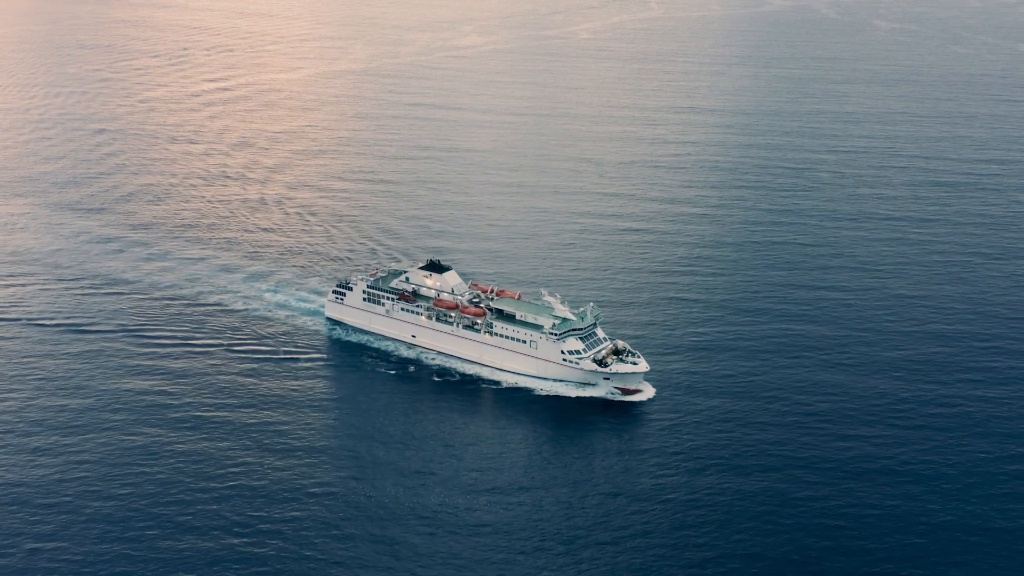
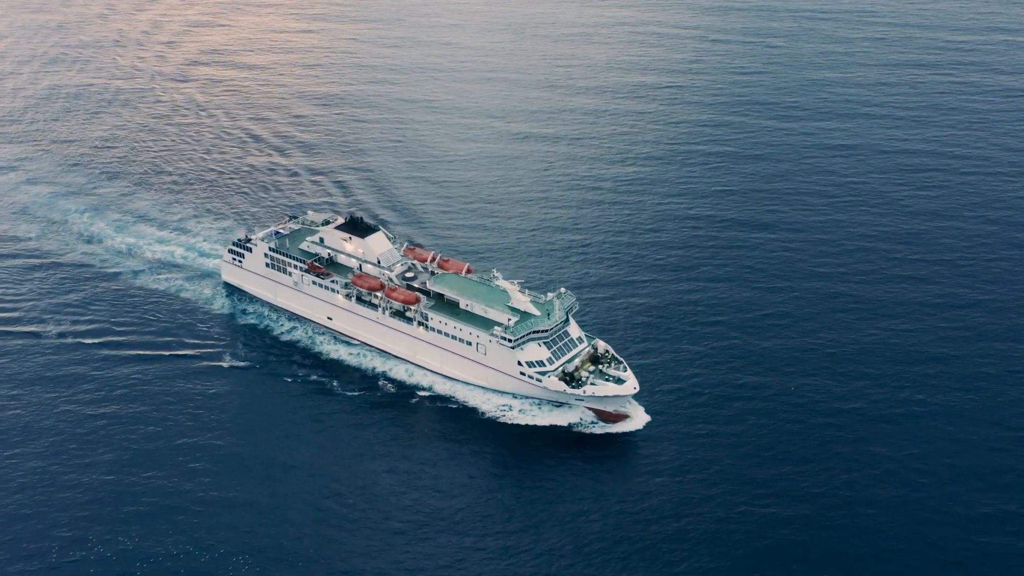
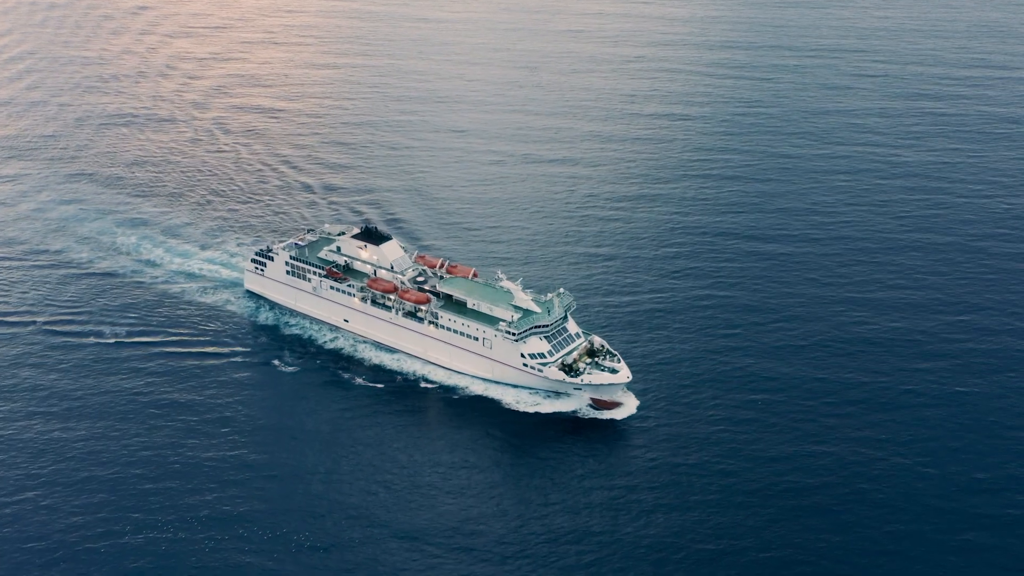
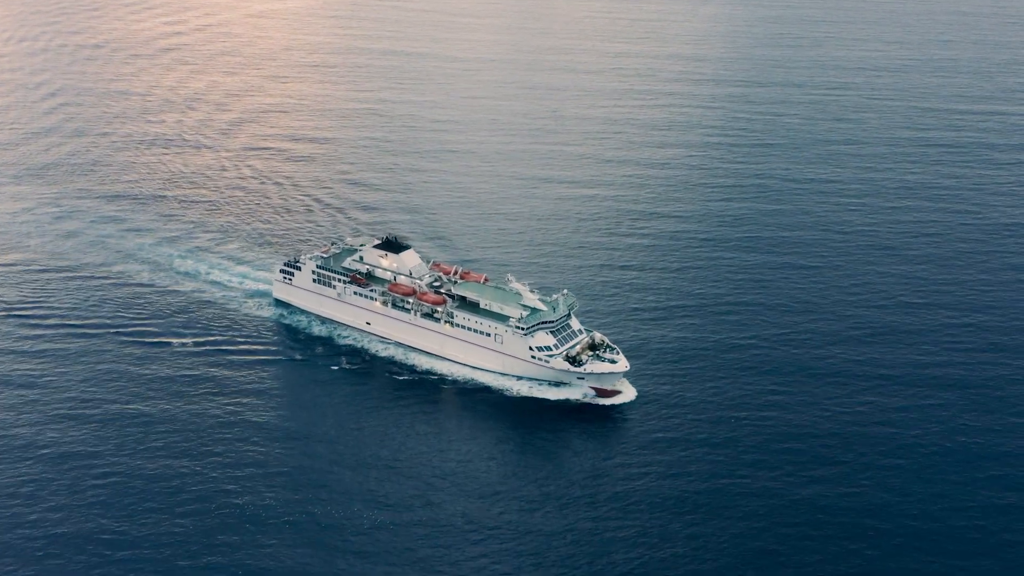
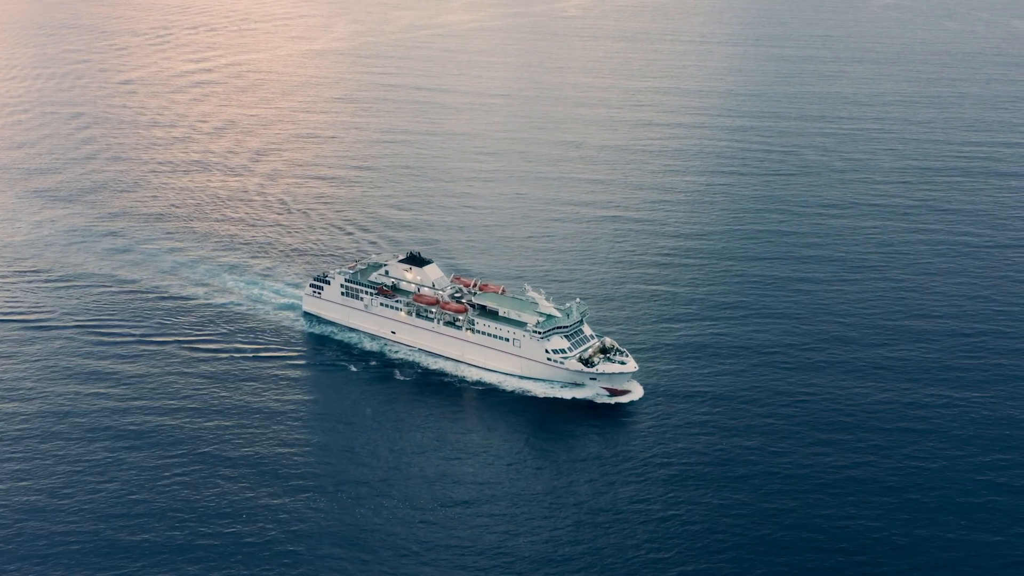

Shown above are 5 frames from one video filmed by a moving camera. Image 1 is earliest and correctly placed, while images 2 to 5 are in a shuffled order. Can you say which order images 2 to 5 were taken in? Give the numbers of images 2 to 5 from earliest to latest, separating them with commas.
5, 4, 3, 2
